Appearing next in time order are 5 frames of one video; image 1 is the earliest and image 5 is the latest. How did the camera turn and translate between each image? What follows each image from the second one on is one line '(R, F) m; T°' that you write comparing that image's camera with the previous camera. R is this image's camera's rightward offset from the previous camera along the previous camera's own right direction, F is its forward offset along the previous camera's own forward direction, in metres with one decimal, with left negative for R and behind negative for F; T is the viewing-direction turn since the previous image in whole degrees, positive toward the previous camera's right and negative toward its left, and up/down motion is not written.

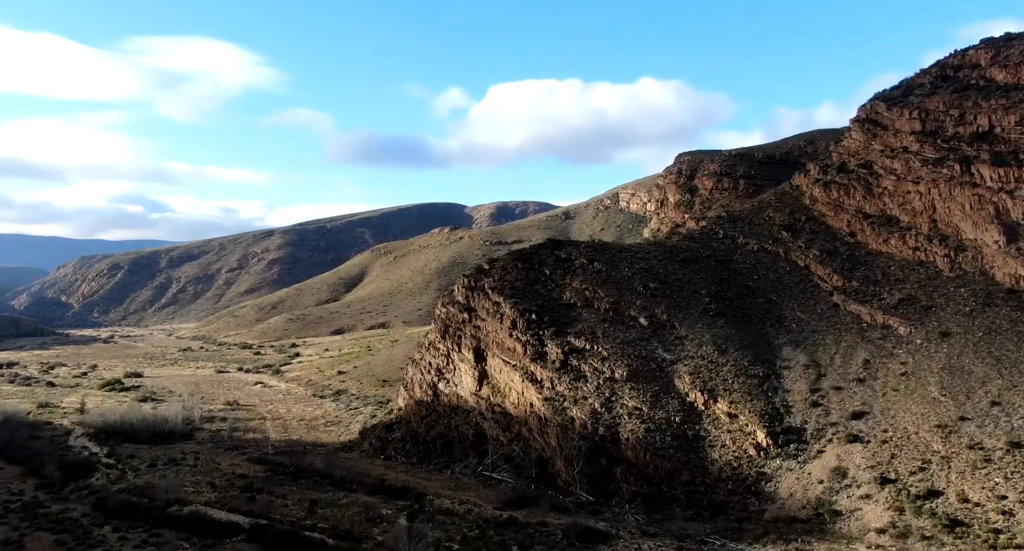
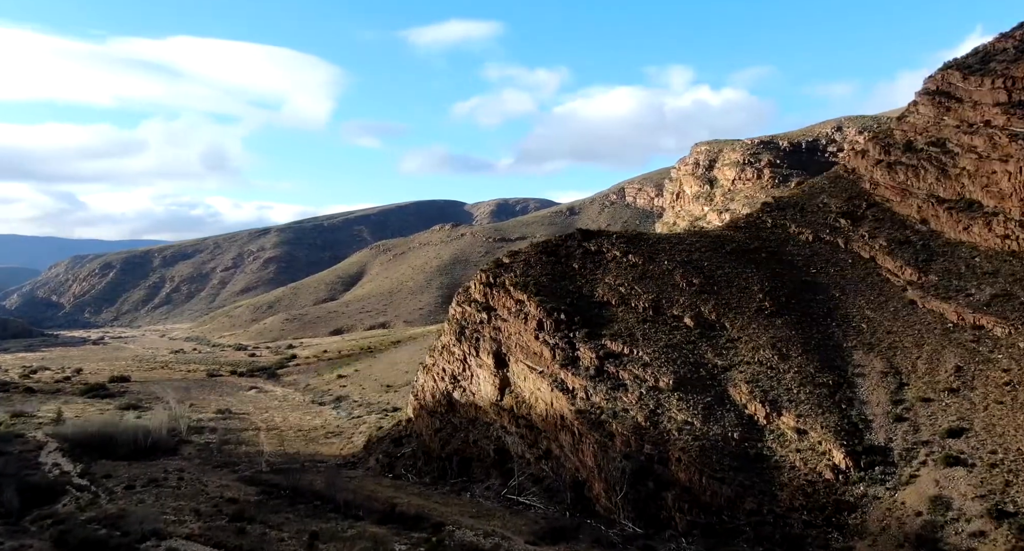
(-1.1, +4.0) m; 0°
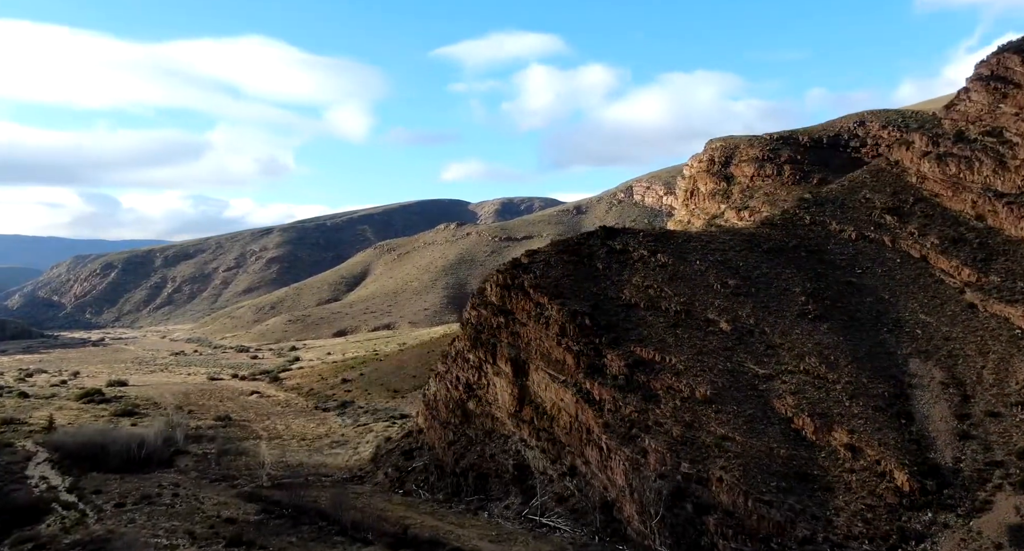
(-0.6, +2.2) m; 0°
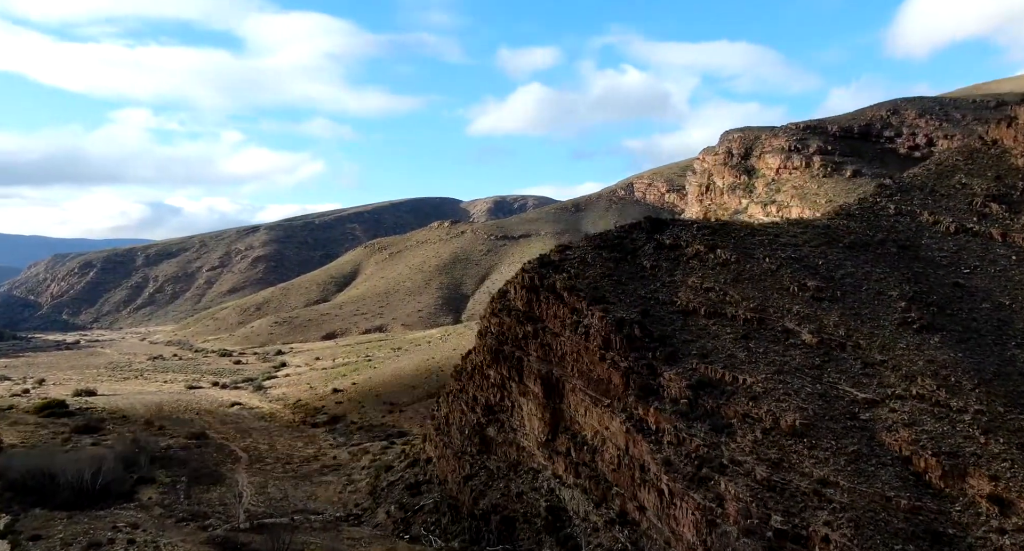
(-1.3, +5.0) m; +1°
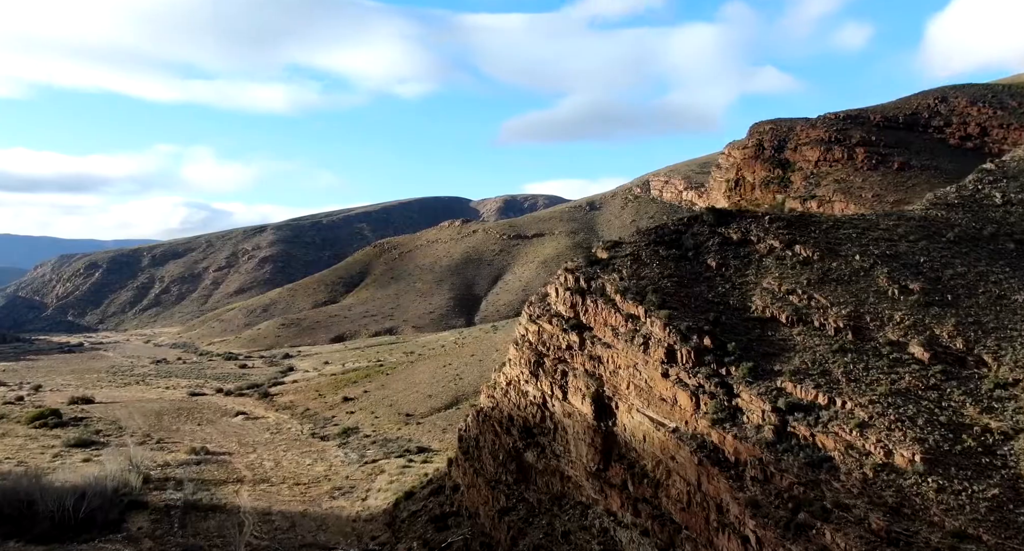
(-0.9, +3.5) m; -1°
